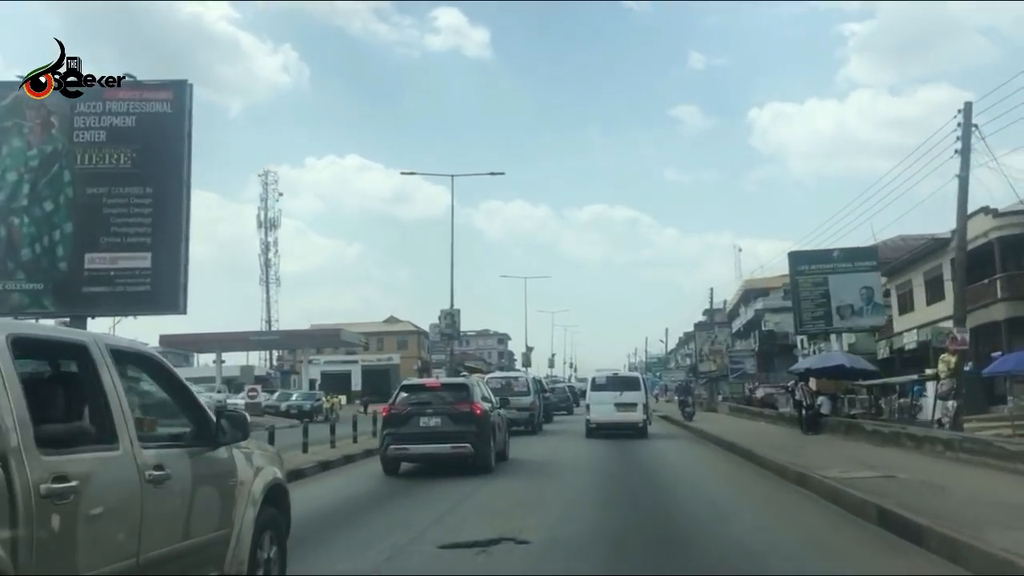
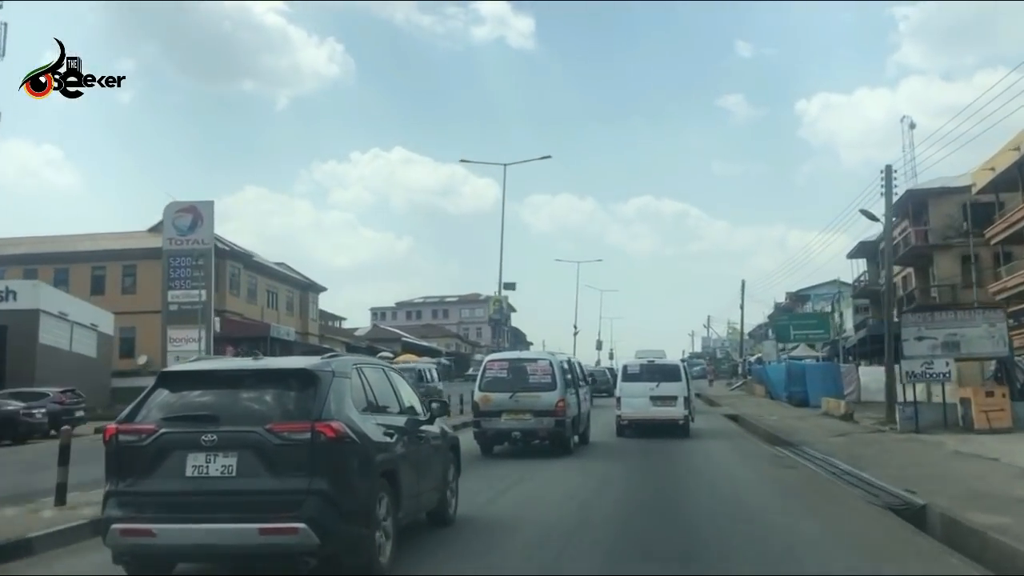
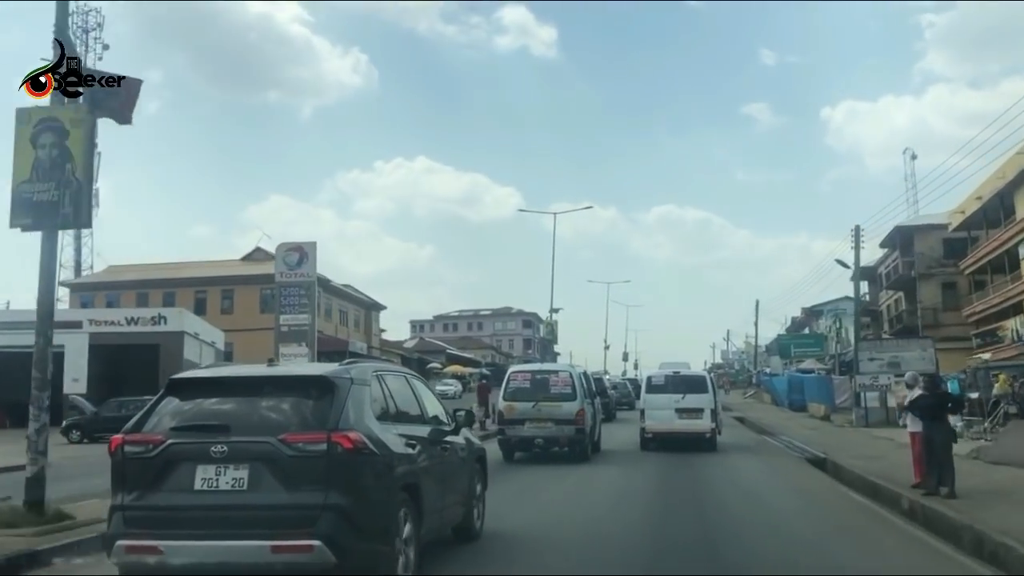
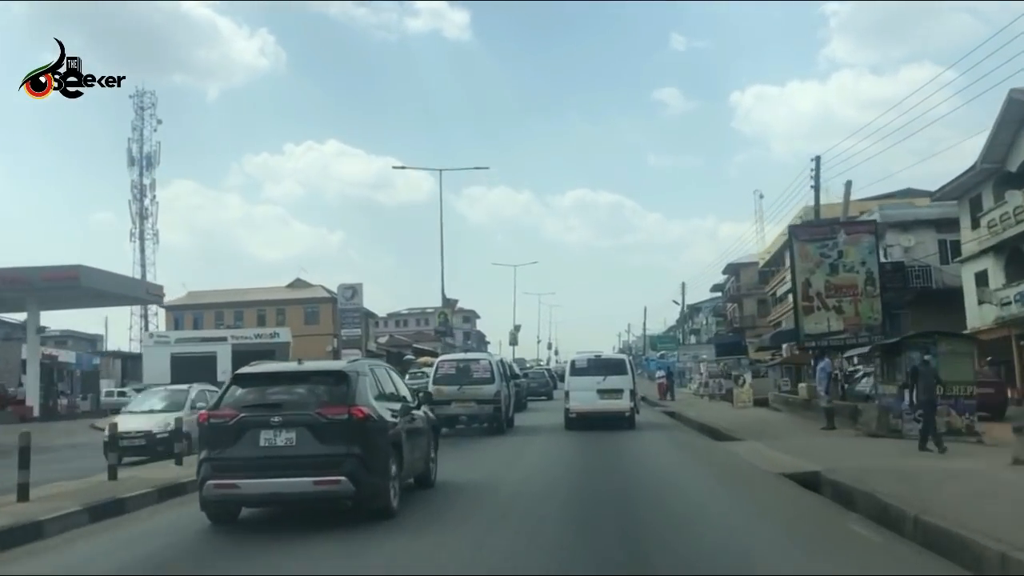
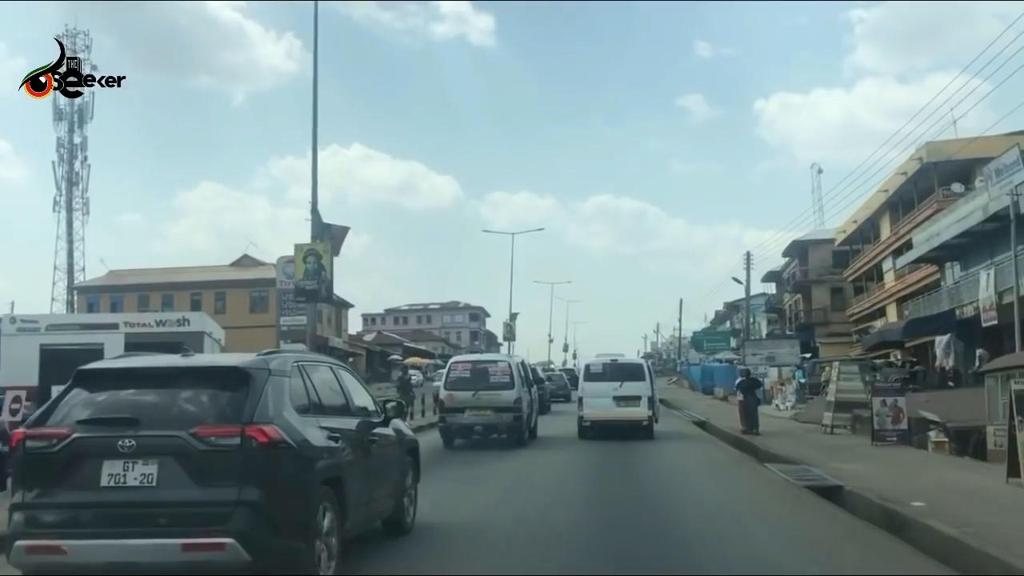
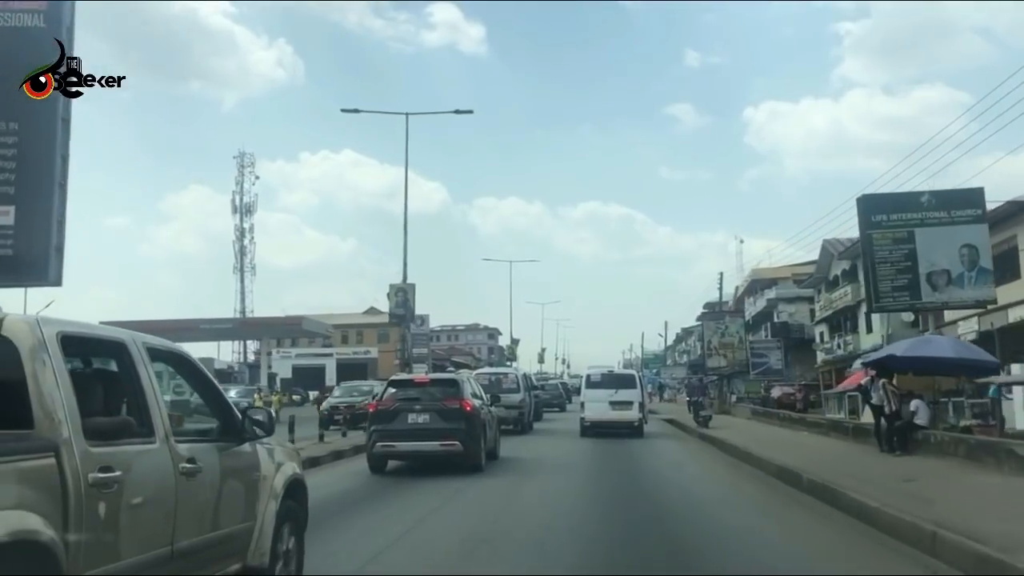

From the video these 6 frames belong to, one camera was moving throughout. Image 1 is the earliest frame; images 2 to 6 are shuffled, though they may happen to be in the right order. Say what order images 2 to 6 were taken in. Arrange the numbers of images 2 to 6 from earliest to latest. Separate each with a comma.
6, 4, 5, 3, 2
